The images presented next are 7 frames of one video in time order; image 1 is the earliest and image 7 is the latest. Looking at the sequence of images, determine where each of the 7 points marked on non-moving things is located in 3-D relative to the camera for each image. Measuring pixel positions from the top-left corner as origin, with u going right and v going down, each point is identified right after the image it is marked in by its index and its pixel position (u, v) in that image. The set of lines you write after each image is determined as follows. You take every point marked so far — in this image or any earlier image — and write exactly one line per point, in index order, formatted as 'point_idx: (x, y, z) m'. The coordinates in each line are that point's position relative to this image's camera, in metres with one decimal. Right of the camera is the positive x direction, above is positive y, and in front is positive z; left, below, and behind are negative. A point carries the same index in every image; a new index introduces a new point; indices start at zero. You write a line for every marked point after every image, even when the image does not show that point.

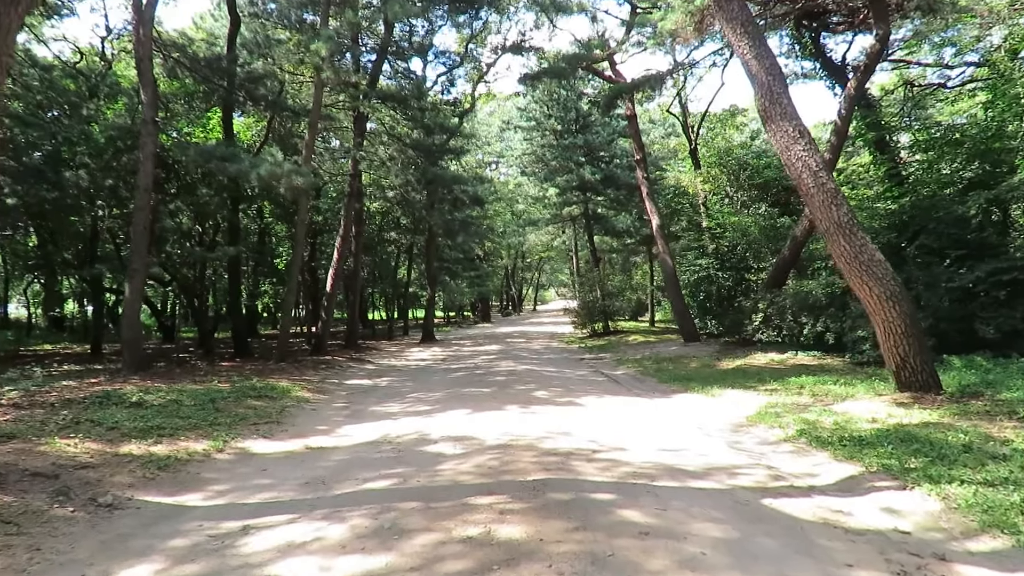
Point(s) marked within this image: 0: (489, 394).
0: (-0.4, -1.6, +11.0) m
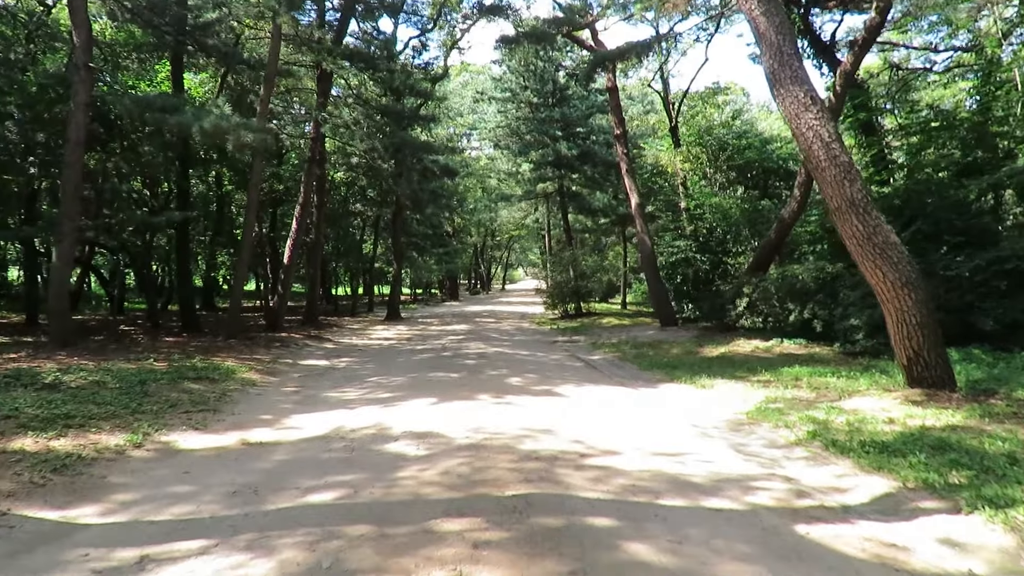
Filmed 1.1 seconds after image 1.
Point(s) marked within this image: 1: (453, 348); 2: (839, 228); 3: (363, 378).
0: (-0.8, -1.3, +10.0) m
1: (-1.3, -1.3, +15.3) m
2: (+3.8, +0.7, +8.3) m
3: (-2.2, -1.3, +10.6) m
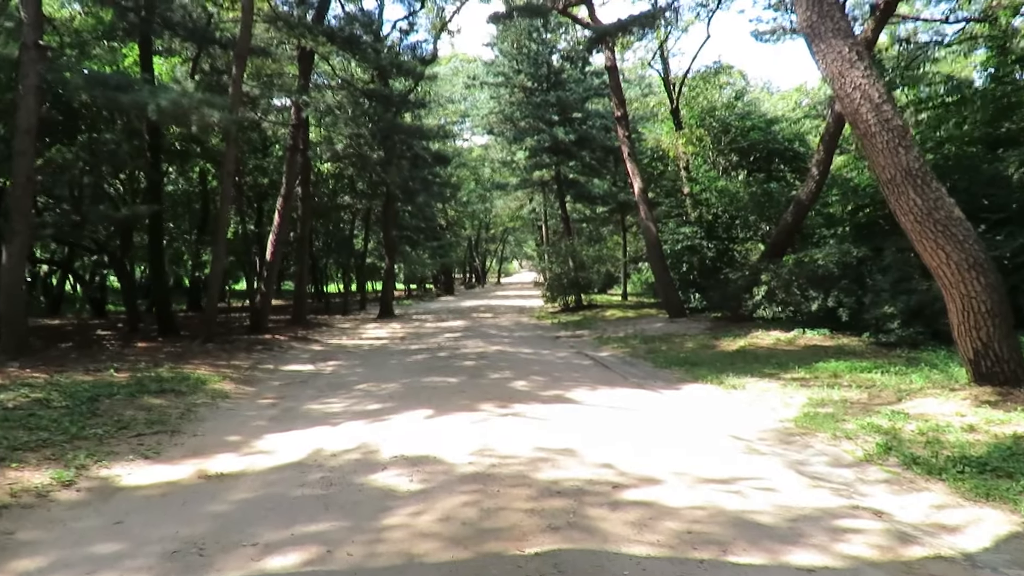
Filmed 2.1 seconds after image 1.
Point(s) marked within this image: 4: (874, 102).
0: (-0.7, -1.2, +8.9) m
1: (-1.2, -1.2, +14.2) m
2: (+3.8, +0.8, +7.2) m
3: (-2.1, -1.3, +9.5) m
4: (+3.6, +1.8, +7.2) m
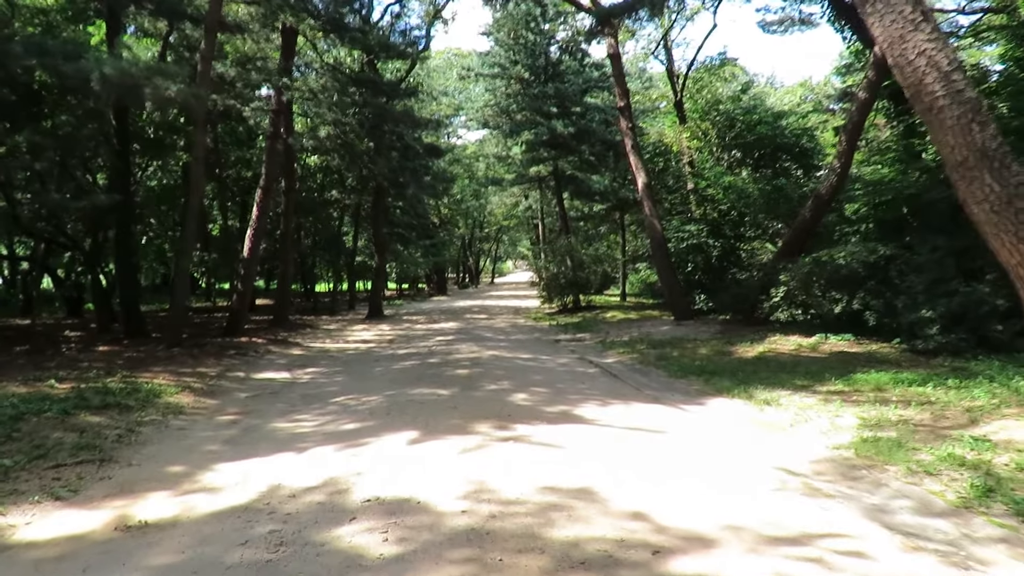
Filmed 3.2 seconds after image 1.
0: (-0.7, -1.2, +7.8) m
1: (-1.3, -1.2, +13.1) m
2: (+3.8, +0.8, +6.1) m
3: (-2.1, -1.3, +8.3) m
4: (+3.6, +1.8, +6.1) m
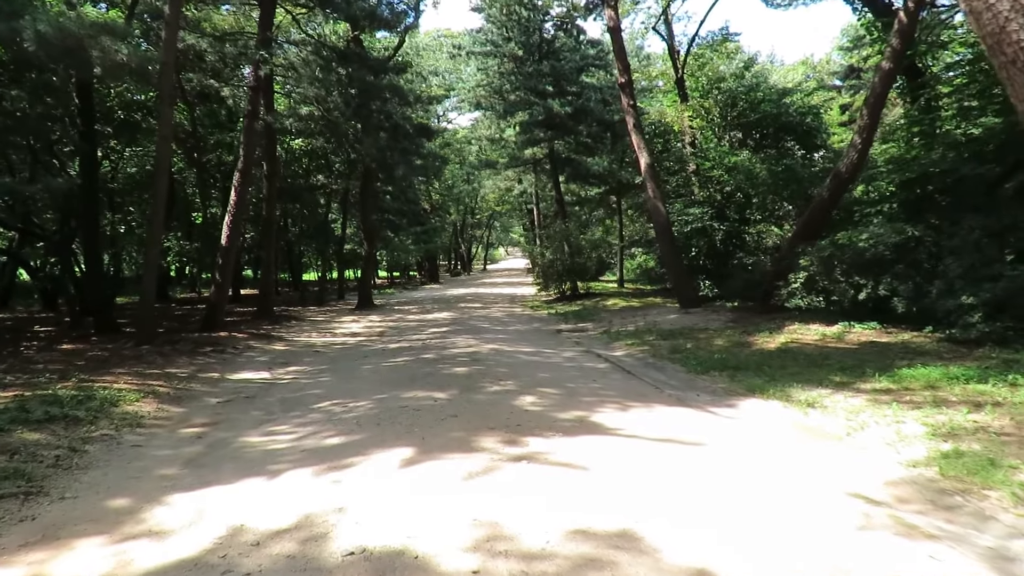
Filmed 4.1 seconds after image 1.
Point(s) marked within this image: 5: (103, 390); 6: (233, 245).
0: (-0.6, -1.1, +6.8) m
1: (-1.3, -1.0, +12.1) m
2: (+3.9, +0.9, +5.2) m
3: (-2.1, -1.2, +7.4) m
4: (+3.7, +1.9, +5.1) m
5: (-4.3, -1.1, +7.5) m
6: (-5.8, +0.9, +15.0) m
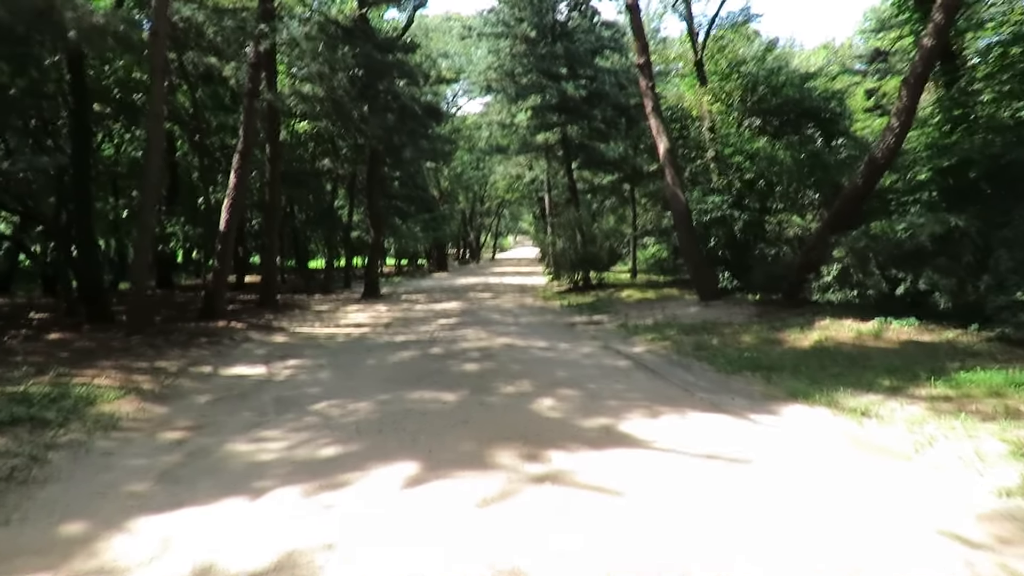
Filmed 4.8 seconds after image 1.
0: (-0.5, -1.0, +6.2) m
1: (-1.1, -0.8, +11.4) m
2: (+4.0, +1.0, +4.4) m
3: (-1.9, -1.1, +6.7) m
4: (+3.8, +2.0, +4.3) m
5: (-4.1, -0.9, +6.9) m
6: (-5.5, +1.1, +14.4) m
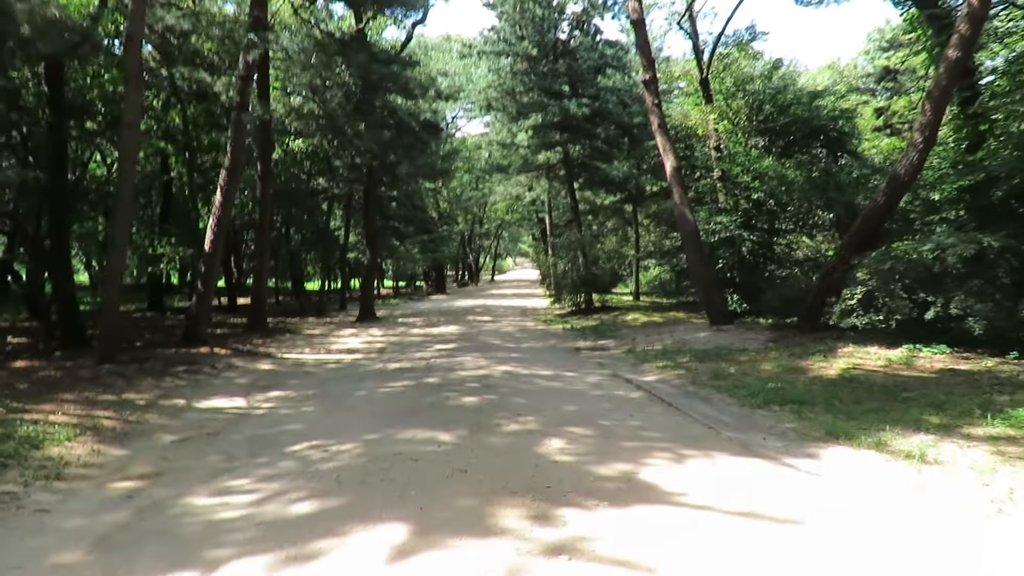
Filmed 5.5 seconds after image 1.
0: (-0.5, -1.2, +5.4) m
1: (-1.0, -1.2, +10.7) m
2: (+4.1, +0.8, +3.8) m
3: (-1.9, -1.3, +5.9) m
4: (+3.9, +1.8, +3.7) m
5: (-4.1, -1.2, +6.1) m
6: (-5.5, +0.7, +13.6) m
